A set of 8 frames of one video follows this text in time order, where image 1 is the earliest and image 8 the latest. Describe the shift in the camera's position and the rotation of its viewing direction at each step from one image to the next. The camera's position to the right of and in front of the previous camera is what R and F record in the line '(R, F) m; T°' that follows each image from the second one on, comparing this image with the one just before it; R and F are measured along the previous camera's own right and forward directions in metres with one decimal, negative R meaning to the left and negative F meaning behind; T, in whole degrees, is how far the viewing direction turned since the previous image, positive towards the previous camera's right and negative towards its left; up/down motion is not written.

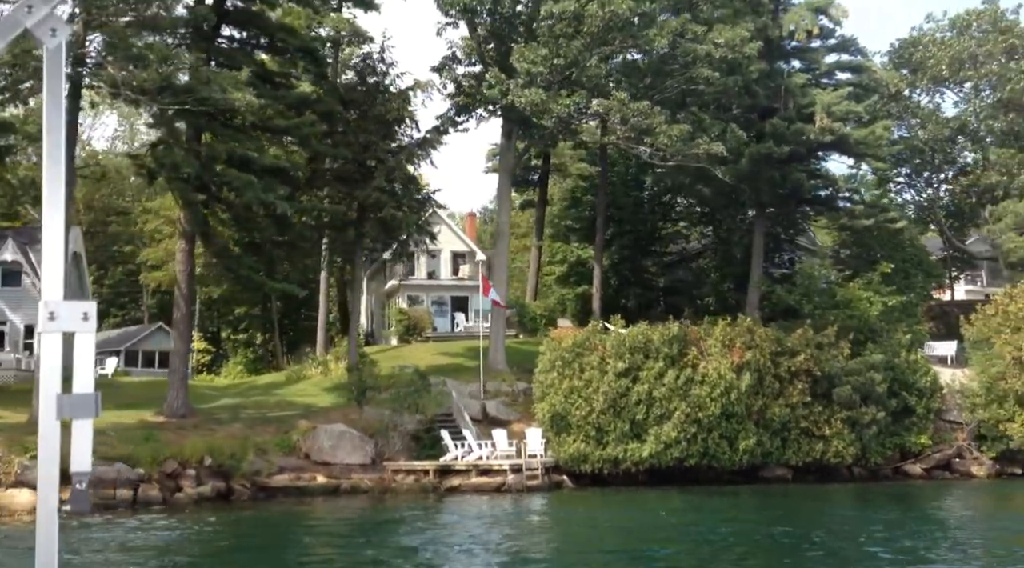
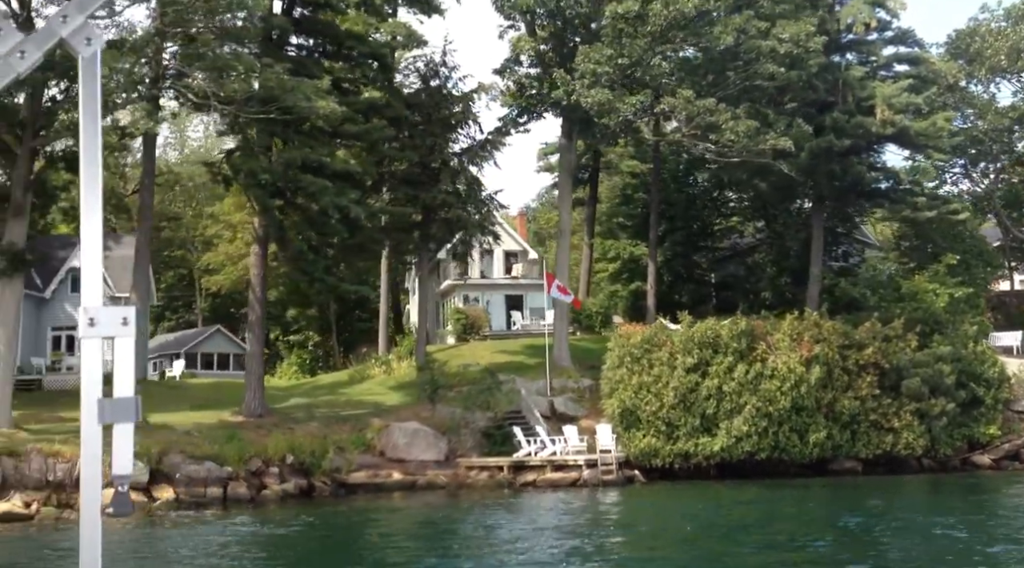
(-0.7, -0.4) m; -2°
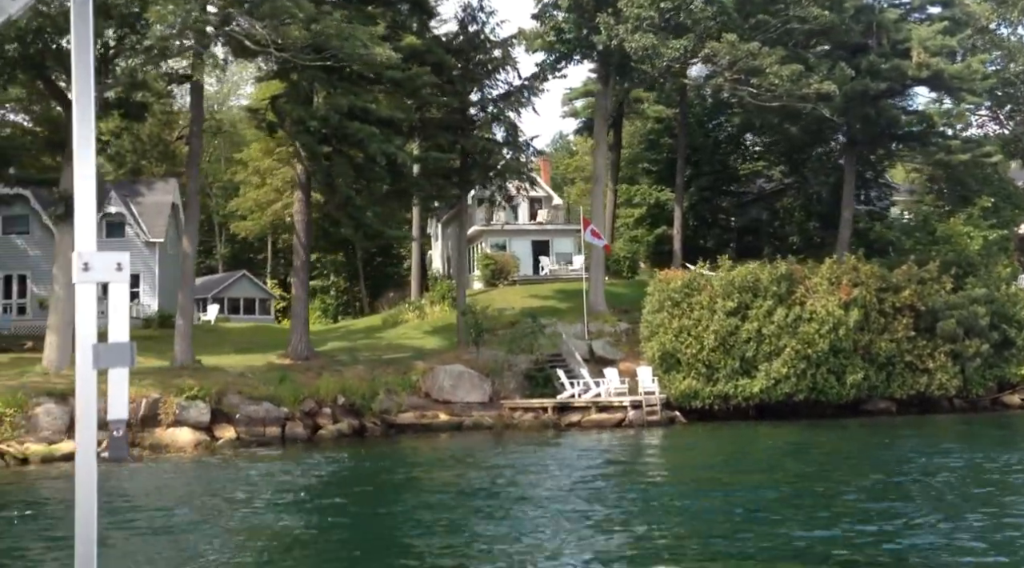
(-0.9, -0.5) m; -1°
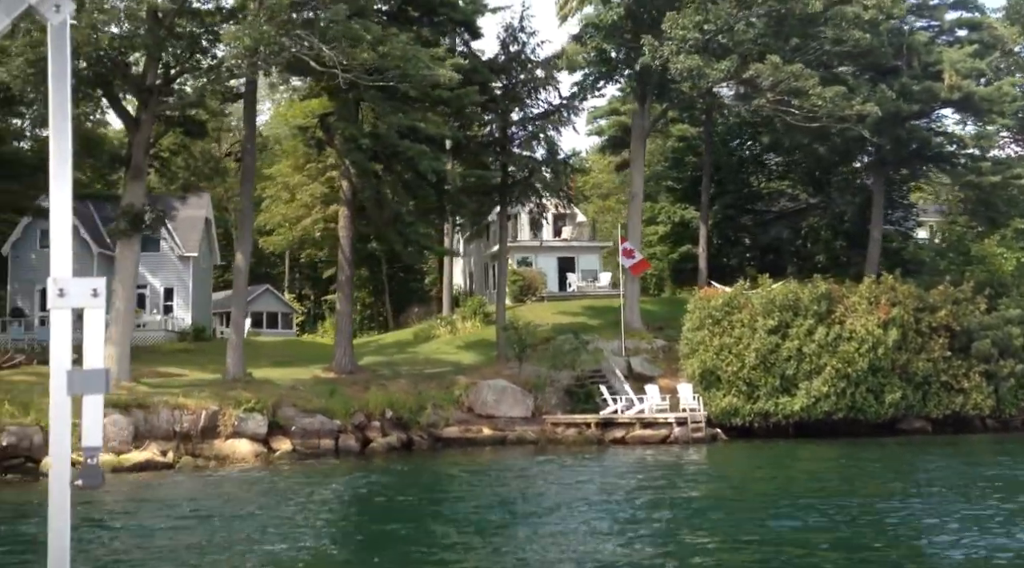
(-1.0, -0.6) m; 0°
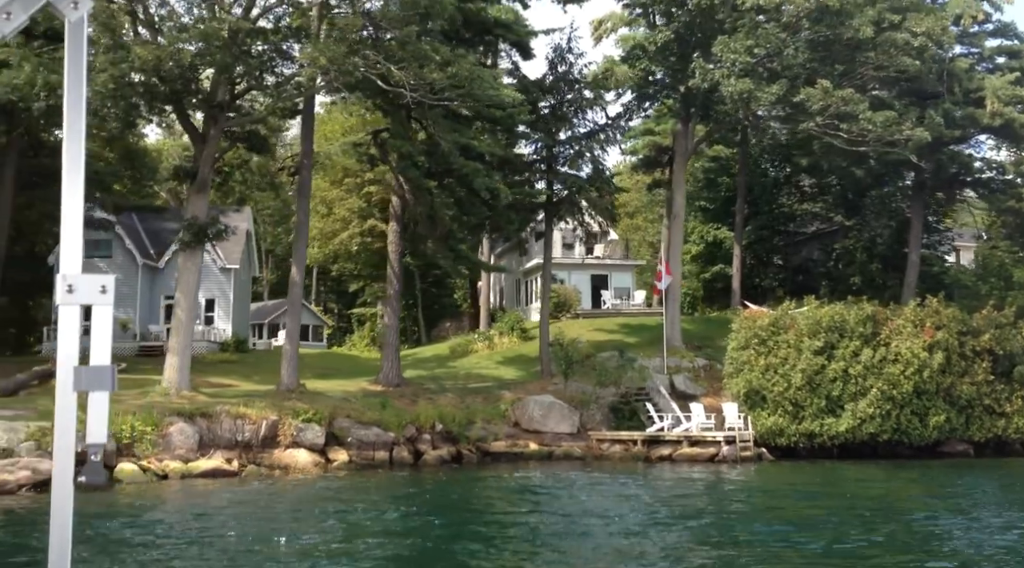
(-0.9, -0.5) m; -1°
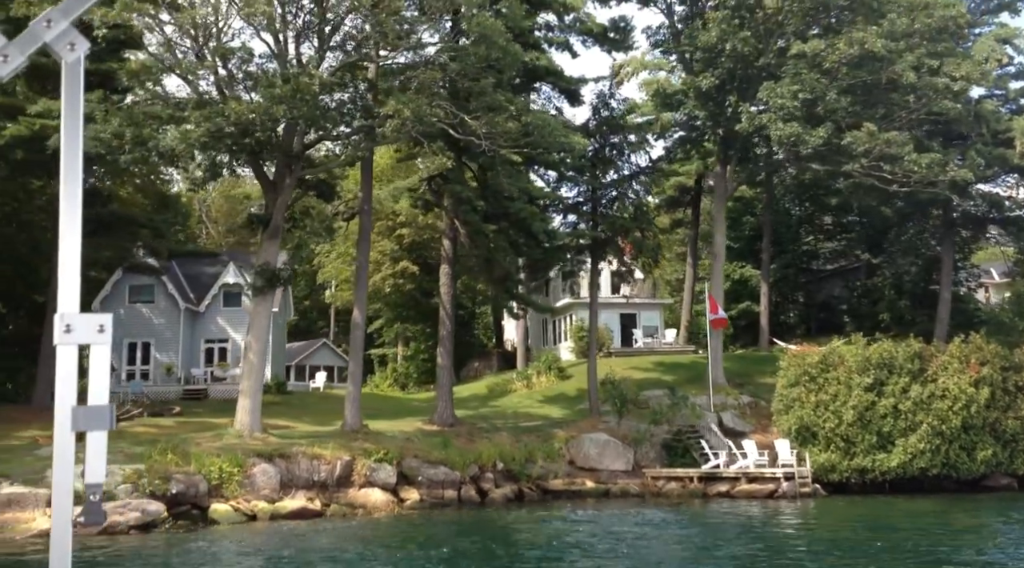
(-1.4, -0.8) m; 0°
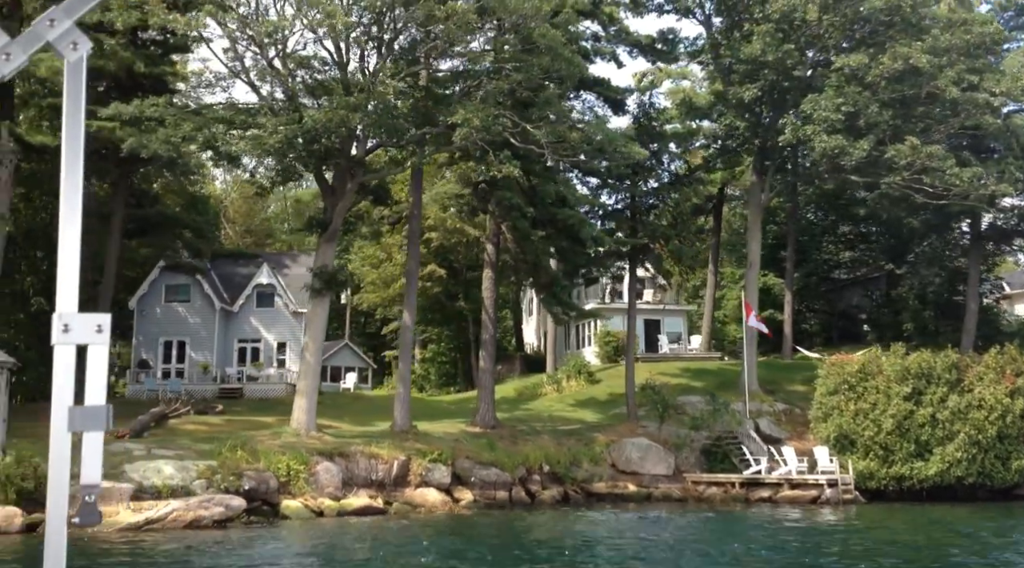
(-1.2, -0.7) m; 0°
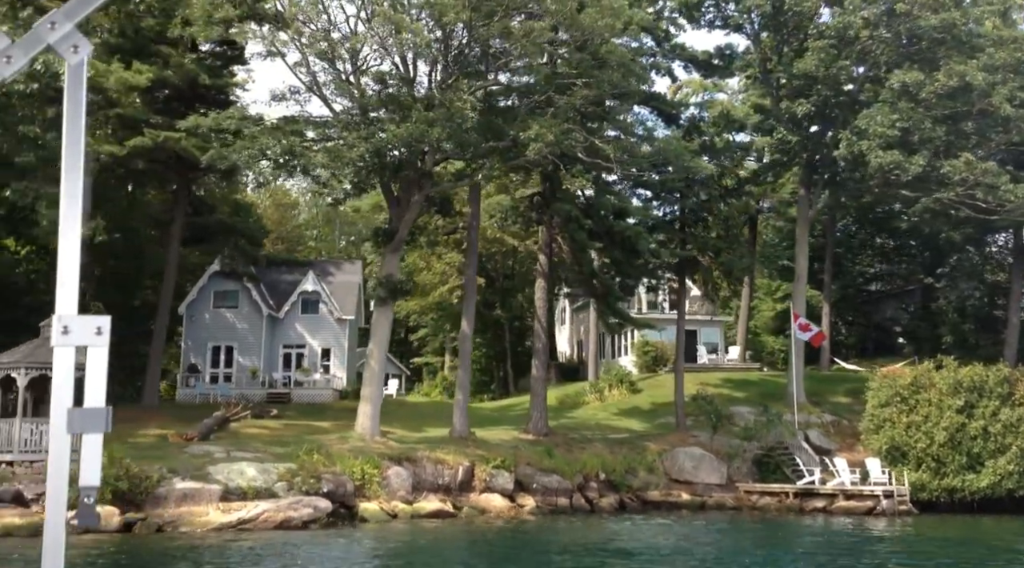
(-1.1, -0.6) m; -1°
